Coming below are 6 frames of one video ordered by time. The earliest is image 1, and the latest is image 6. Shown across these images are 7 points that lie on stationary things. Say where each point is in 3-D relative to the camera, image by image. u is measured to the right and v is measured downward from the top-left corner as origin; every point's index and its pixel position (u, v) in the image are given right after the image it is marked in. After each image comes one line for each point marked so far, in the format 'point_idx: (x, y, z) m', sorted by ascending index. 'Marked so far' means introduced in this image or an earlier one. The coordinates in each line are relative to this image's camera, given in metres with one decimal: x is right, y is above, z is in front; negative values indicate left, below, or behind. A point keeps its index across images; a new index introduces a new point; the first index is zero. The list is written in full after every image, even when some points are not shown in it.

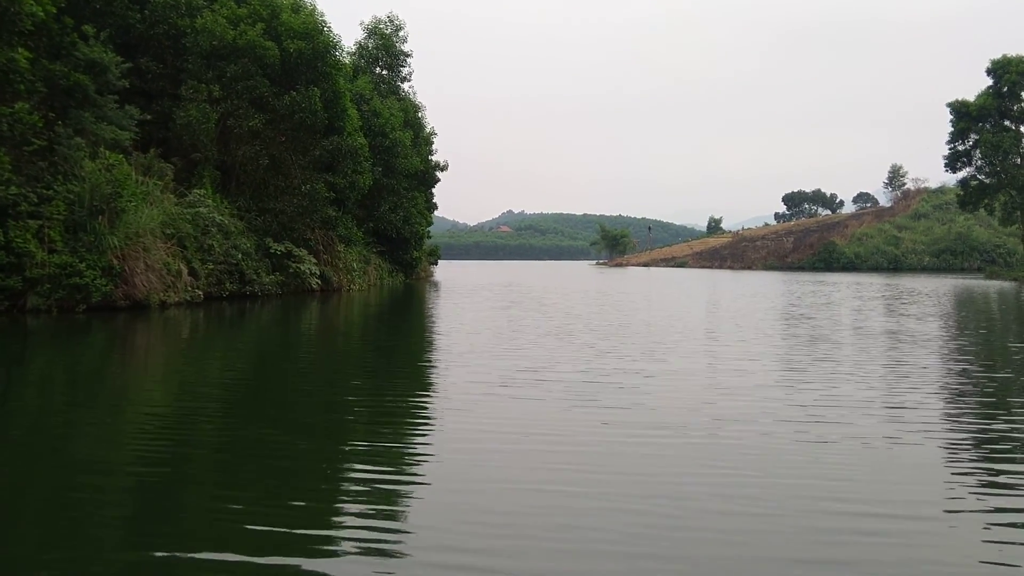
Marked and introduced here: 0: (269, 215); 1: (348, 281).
0: (-4.3, +1.3, +16.2) m
1: (-3.6, +0.1, +19.4) m
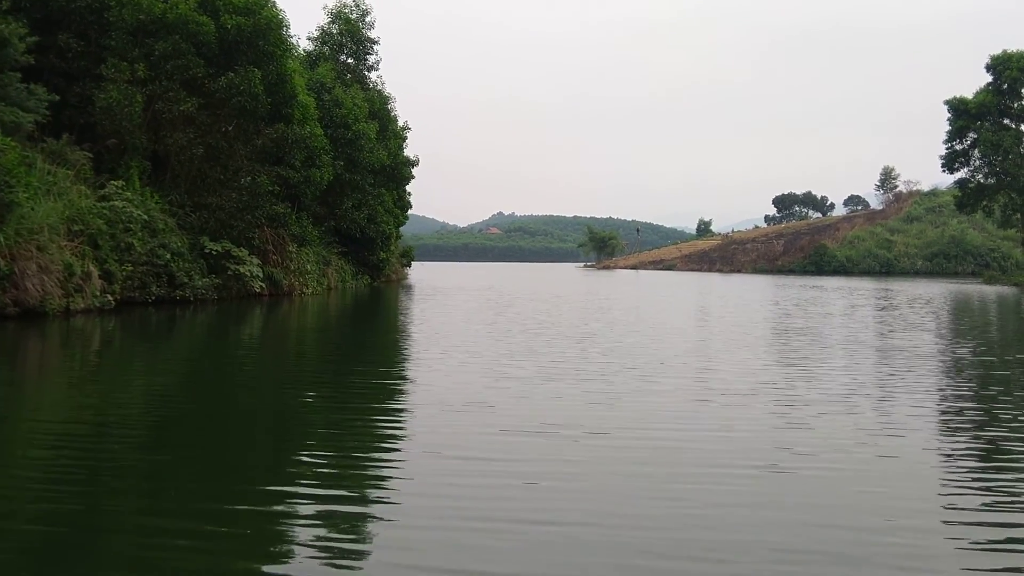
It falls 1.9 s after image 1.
0: (-4.9, +1.2, +14.6) m
1: (-4.2, +0.1, +17.8) m
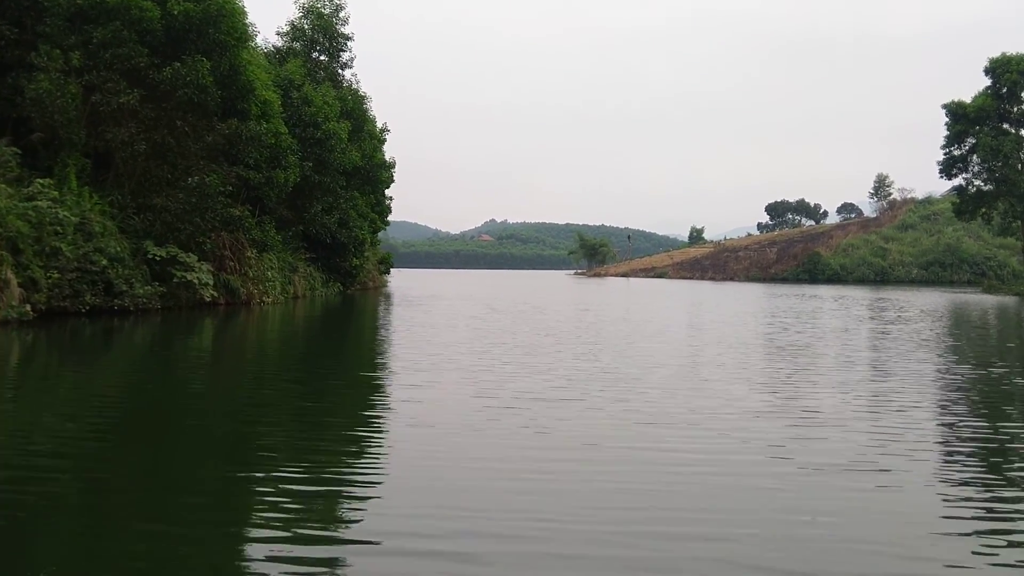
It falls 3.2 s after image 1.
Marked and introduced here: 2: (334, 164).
0: (-5.3, +1.1, +13.4) m
1: (-4.6, -0.1, +16.6) m
2: (-3.8, +2.6, +19.7) m
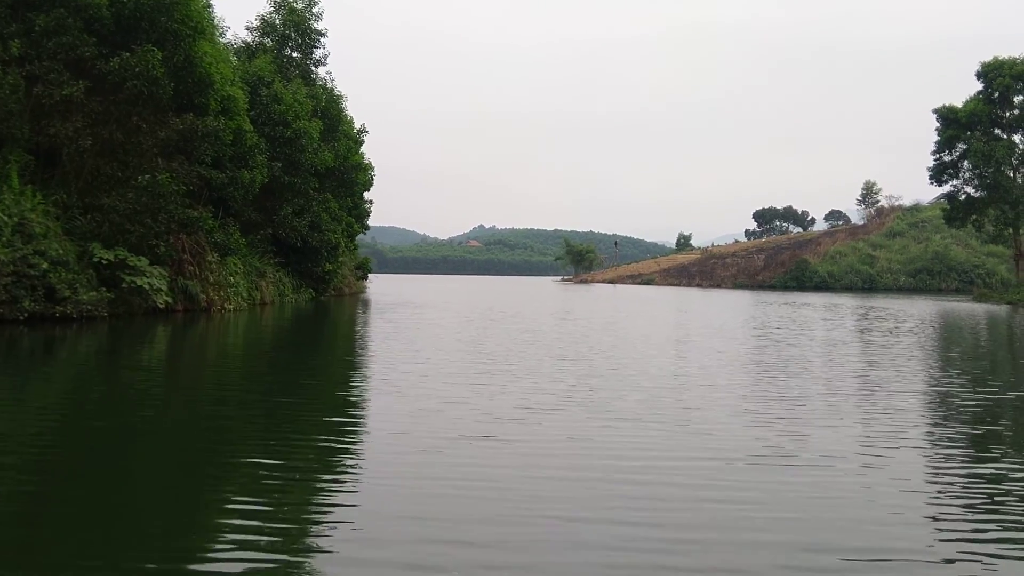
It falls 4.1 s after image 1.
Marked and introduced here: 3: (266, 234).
0: (-5.6, +1.0, +12.6) m
1: (-5.0, -0.2, +15.7) m
2: (-4.2, +2.5, +18.9) m
3: (-5.1, +1.1, +19.3) m
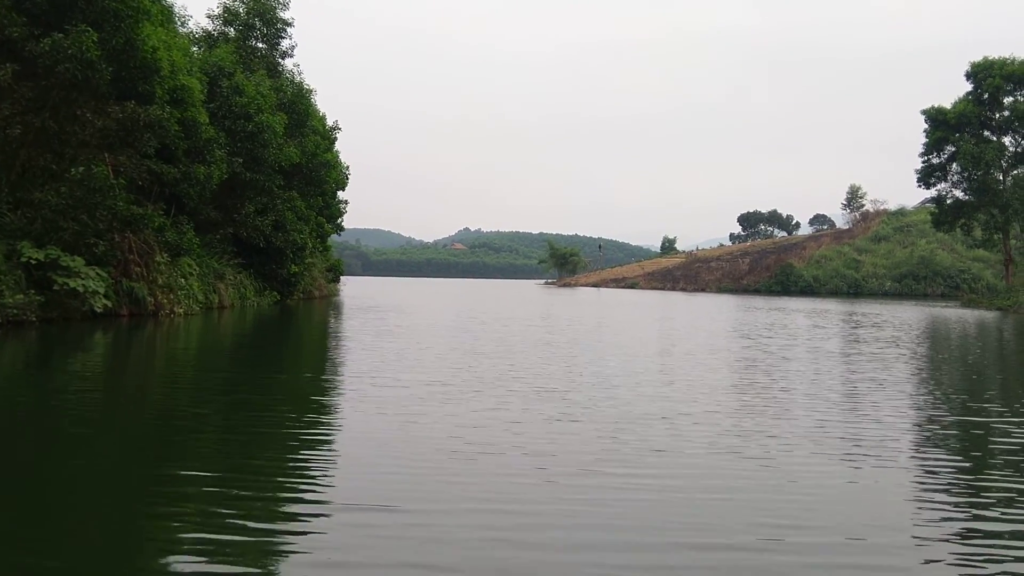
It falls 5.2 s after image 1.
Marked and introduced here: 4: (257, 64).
0: (-6.0, +1.0, +11.6) m
1: (-5.5, -0.2, +14.8) m
2: (-4.7, +2.5, +17.9) m
3: (-5.7, +1.1, +18.4) m
4: (-5.4, +4.8, +19.6) m
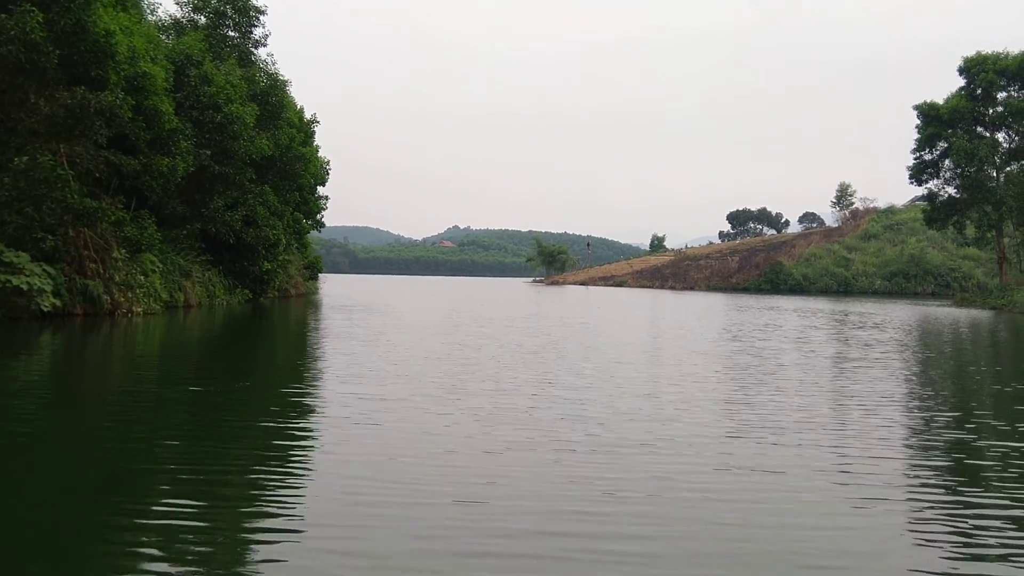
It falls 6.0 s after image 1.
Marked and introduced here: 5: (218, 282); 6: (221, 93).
0: (-6.3, +1.0, +10.8) m
1: (-5.8, -0.2, +14.0) m
2: (-5.1, +2.5, +17.2) m
3: (-6.0, +1.1, +17.6) m
4: (-5.8, +4.8, +18.9) m
5: (-6.0, +0.1, +18.9) m
6: (-5.3, +3.5, +16.7) m
